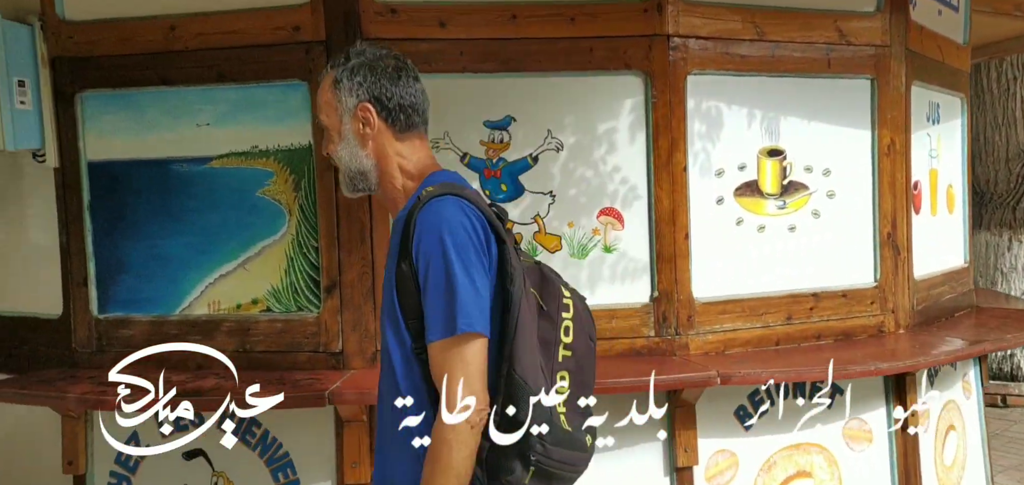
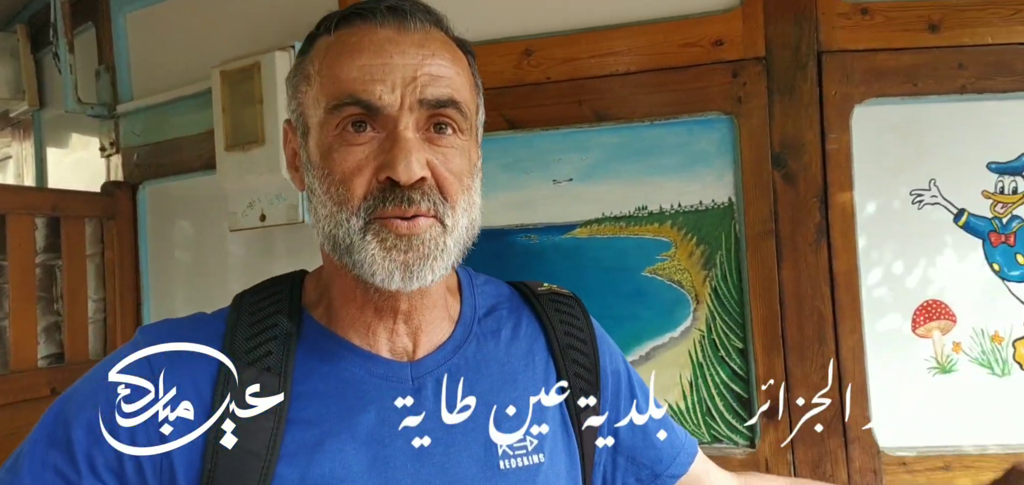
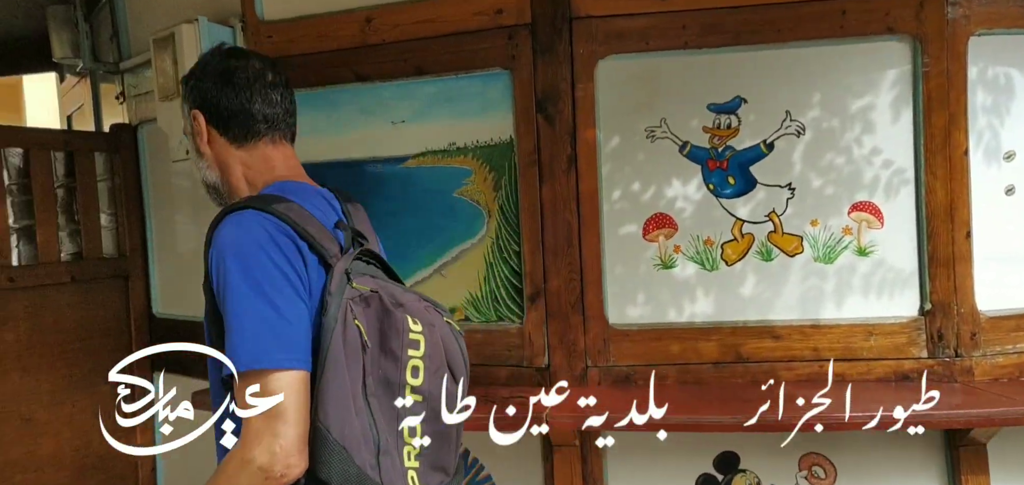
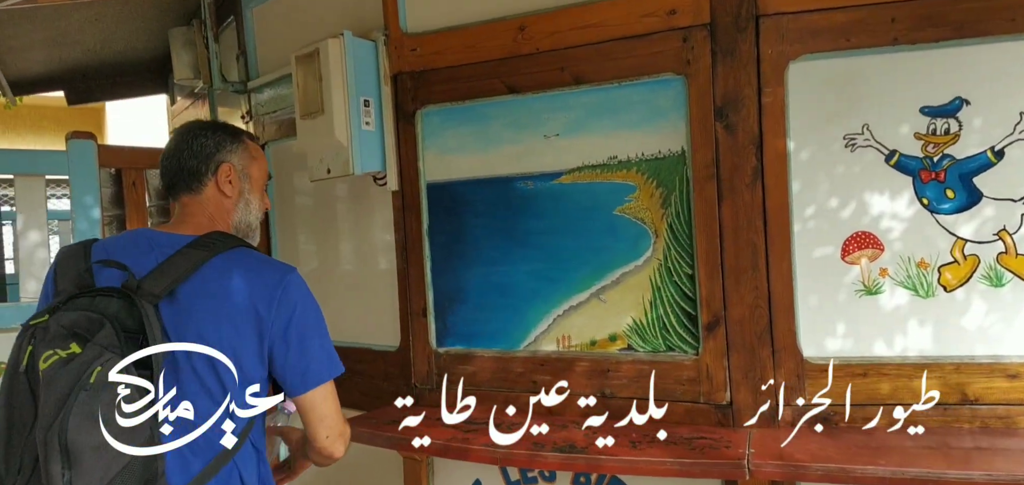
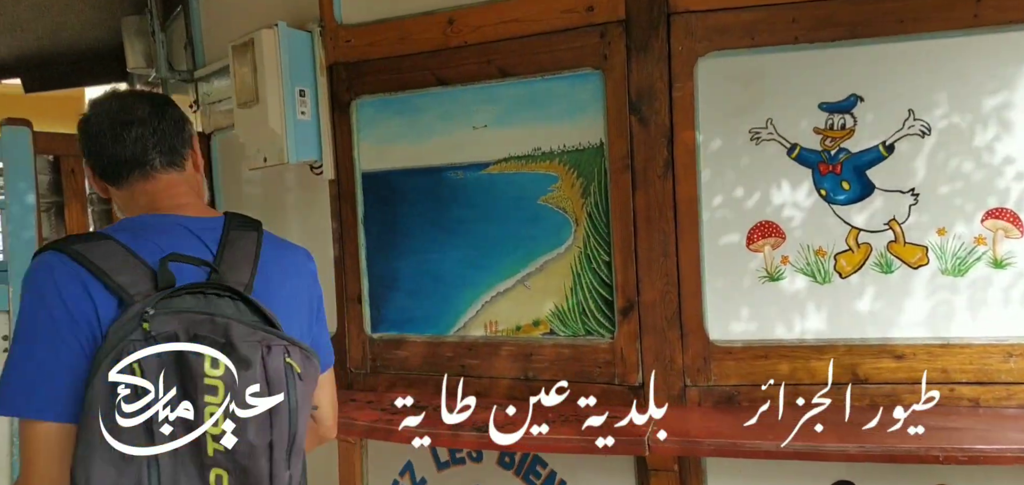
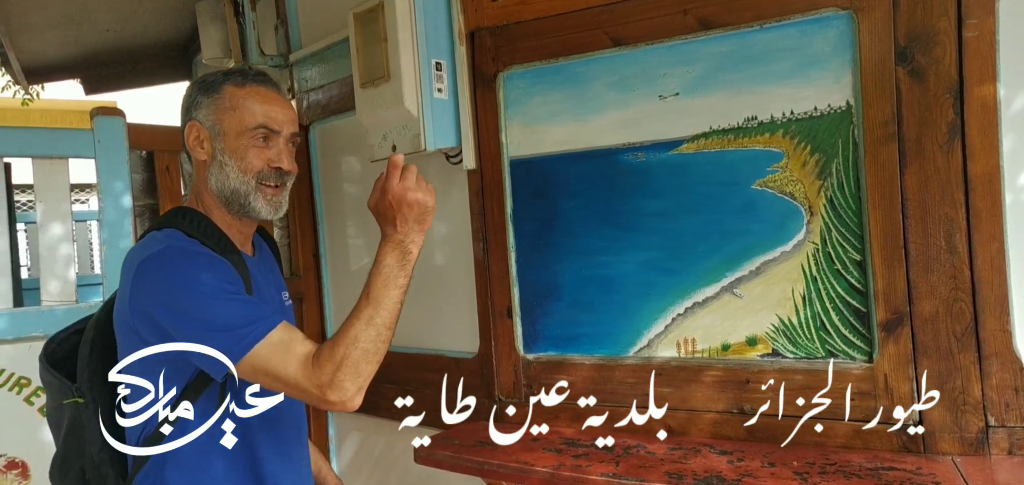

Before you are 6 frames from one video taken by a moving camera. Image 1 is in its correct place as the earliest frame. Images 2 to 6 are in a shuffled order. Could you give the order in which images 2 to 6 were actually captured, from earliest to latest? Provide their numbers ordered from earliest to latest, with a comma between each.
3, 5, 4, 6, 2
